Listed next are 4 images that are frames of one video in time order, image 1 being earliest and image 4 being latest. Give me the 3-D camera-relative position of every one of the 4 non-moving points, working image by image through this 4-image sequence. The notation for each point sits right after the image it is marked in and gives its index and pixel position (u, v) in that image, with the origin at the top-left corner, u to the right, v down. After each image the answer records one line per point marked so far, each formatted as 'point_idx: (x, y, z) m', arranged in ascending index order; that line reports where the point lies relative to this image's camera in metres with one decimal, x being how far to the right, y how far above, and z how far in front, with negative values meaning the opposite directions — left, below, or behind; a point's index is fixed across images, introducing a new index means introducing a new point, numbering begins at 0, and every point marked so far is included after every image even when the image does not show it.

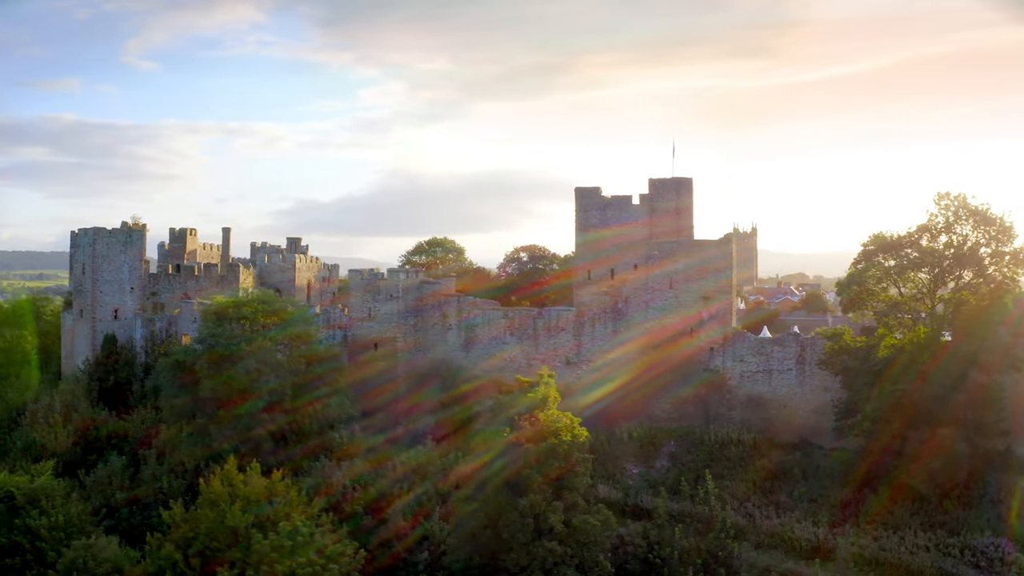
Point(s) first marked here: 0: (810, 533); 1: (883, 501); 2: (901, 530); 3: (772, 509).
0: (+6.5, -5.3, +18.3) m
1: (+8.6, -4.9, +19.5) m
2: (+8.6, -5.3, +18.7) m
3: (+6.0, -5.0, +19.4) m
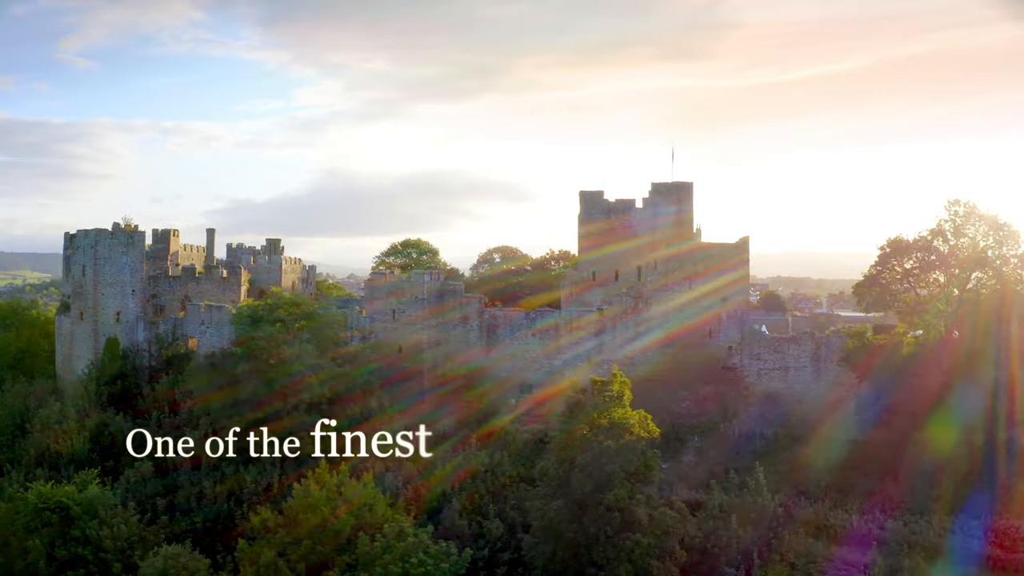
0: (+7.5, -5.3, +19.1) m
1: (+9.5, -4.8, +20.4) m
2: (+9.6, -5.3, +19.6) m
3: (+6.9, -5.0, +20.1) m
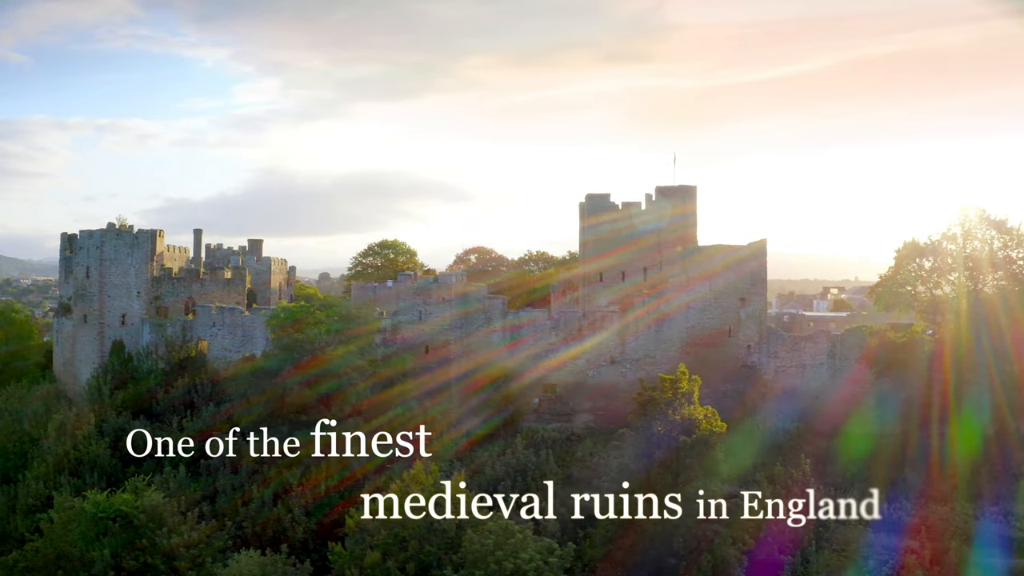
0: (+8.5, -5.3, +19.7) m
1: (+10.5, -4.8, +21.2) m
2: (+10.6, -5.3, +20.4) m
3: (+7.9, -5.0, +20.7) m
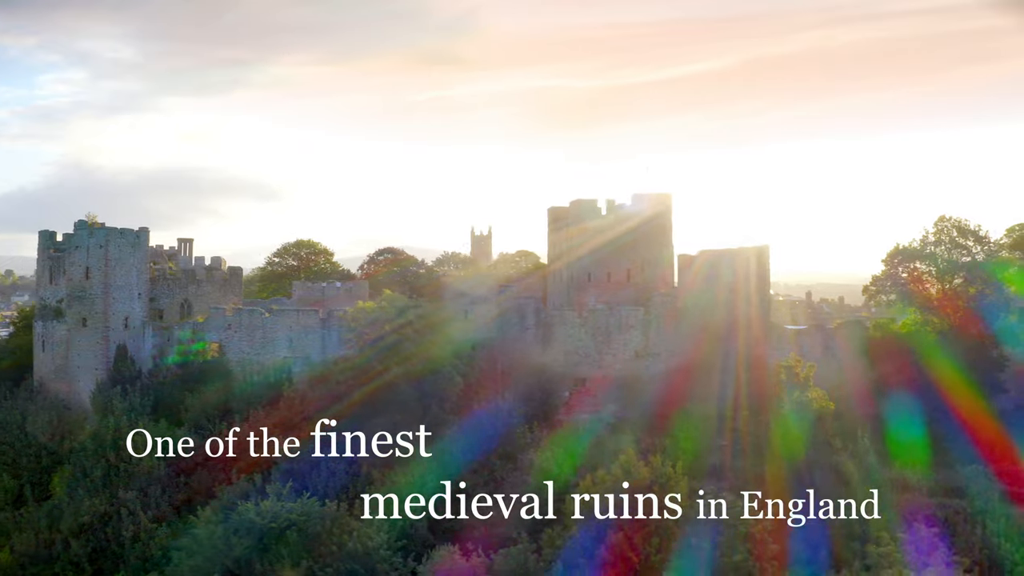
0: (+10.4, -5.2, +22.6) m
1: (+12.0, -4.8, +24.4) m
2: (+12.3, -5.2, +23.6) m
3: (+9.6, -5.0, +23.4) m
